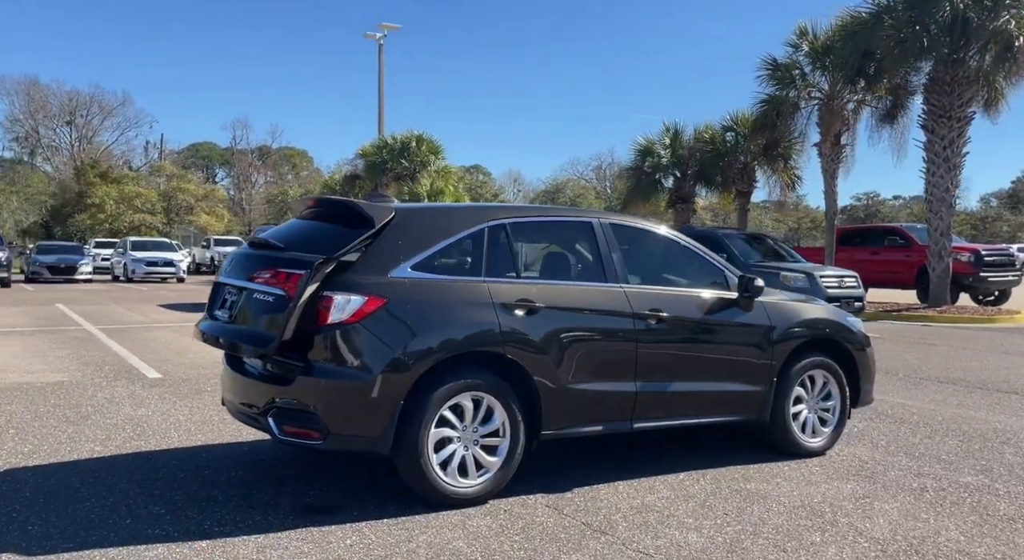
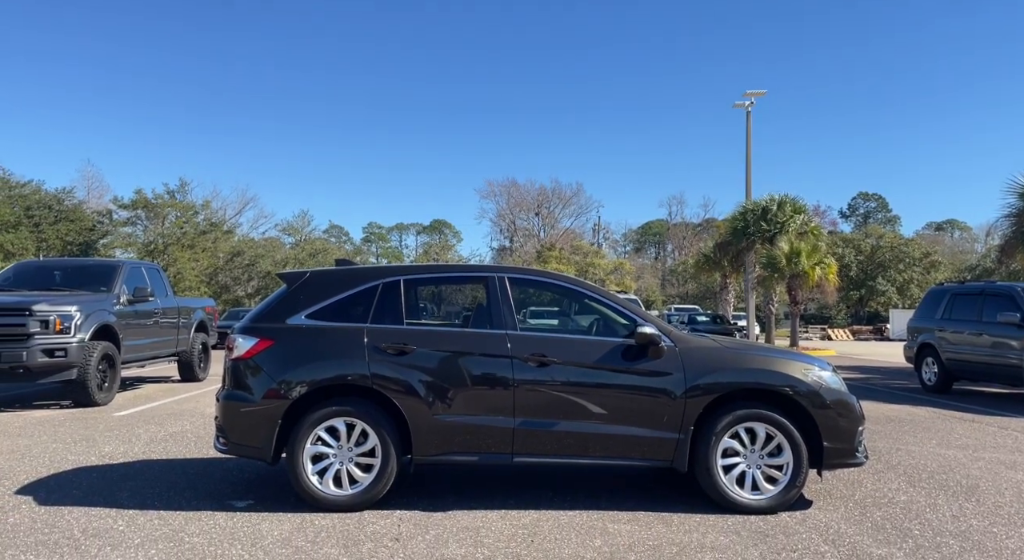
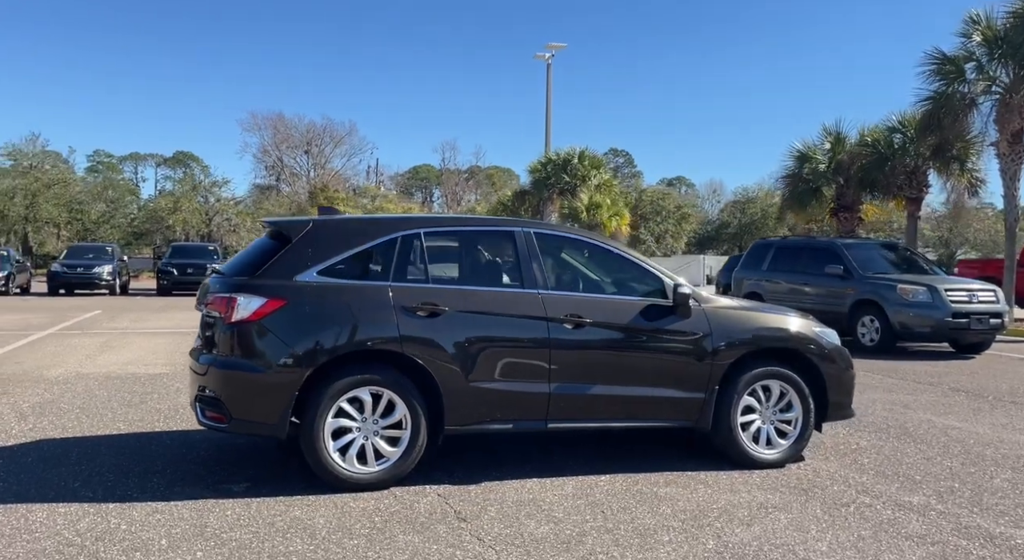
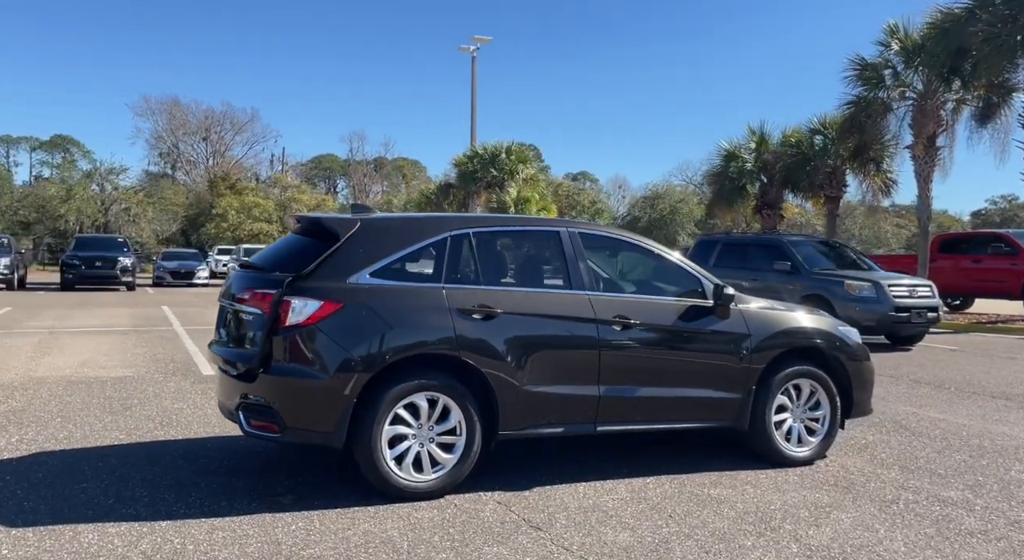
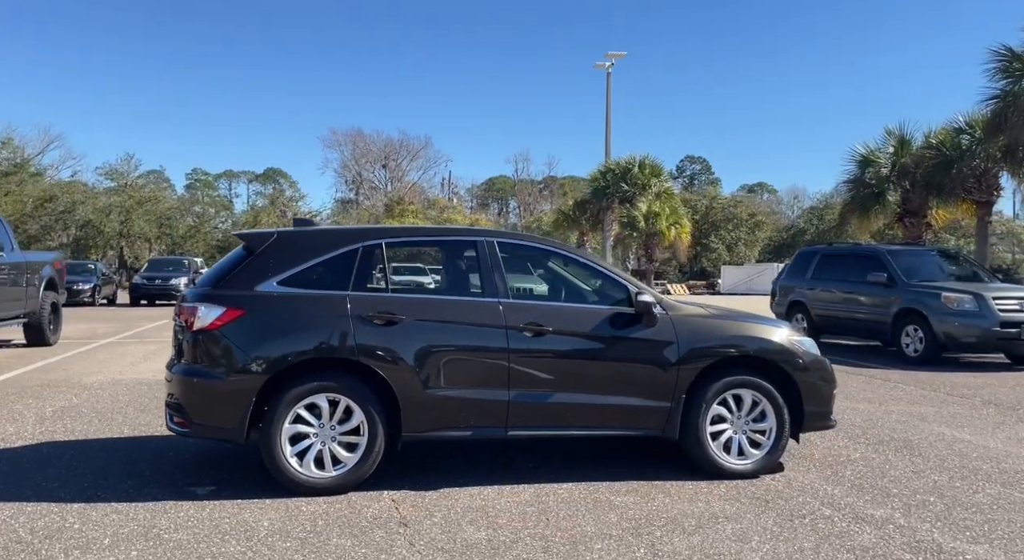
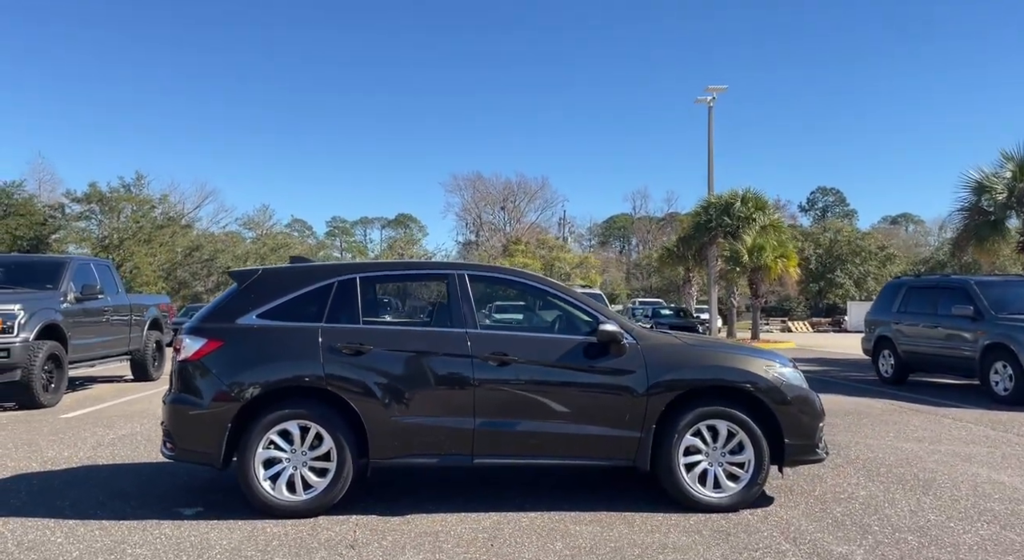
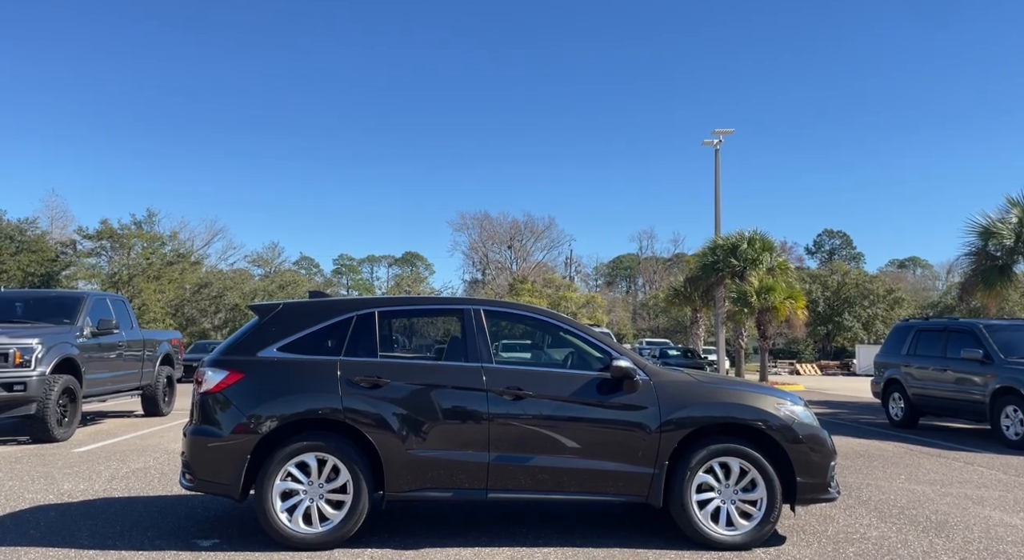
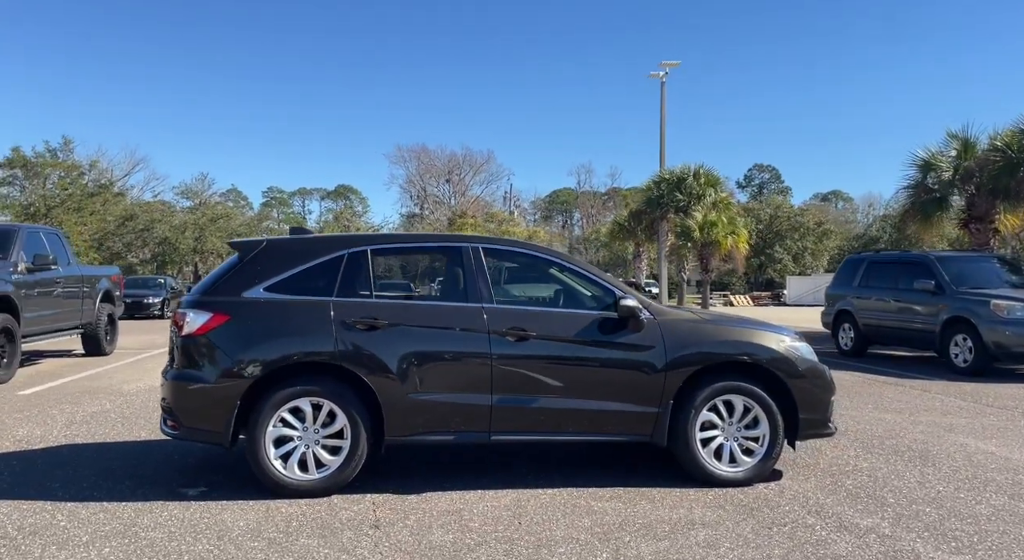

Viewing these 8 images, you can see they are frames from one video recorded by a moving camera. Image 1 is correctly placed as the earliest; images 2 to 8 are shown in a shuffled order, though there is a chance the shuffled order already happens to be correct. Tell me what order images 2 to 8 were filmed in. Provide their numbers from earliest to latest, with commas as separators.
4, 3, 5, 8, 6, 7, 2
